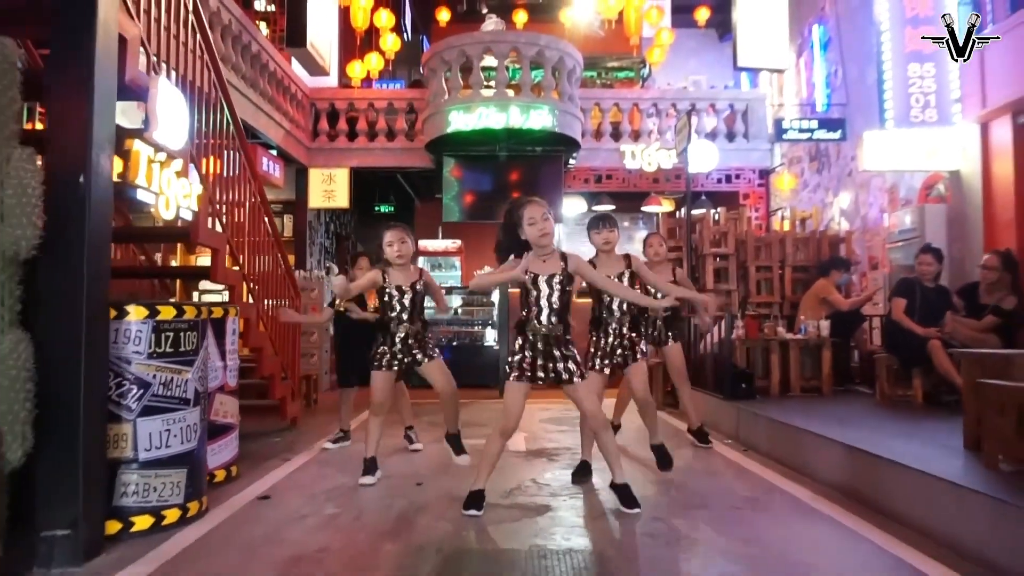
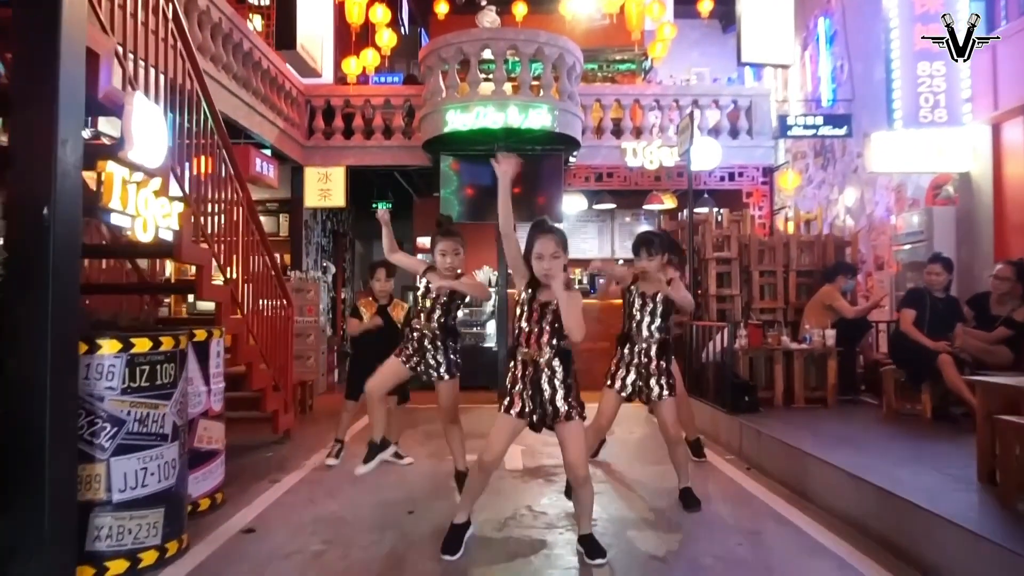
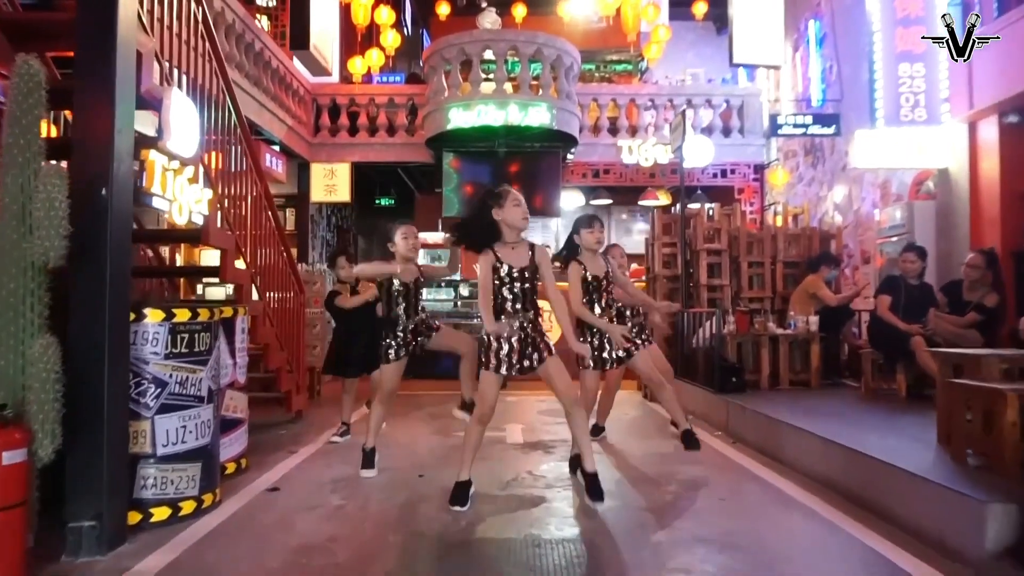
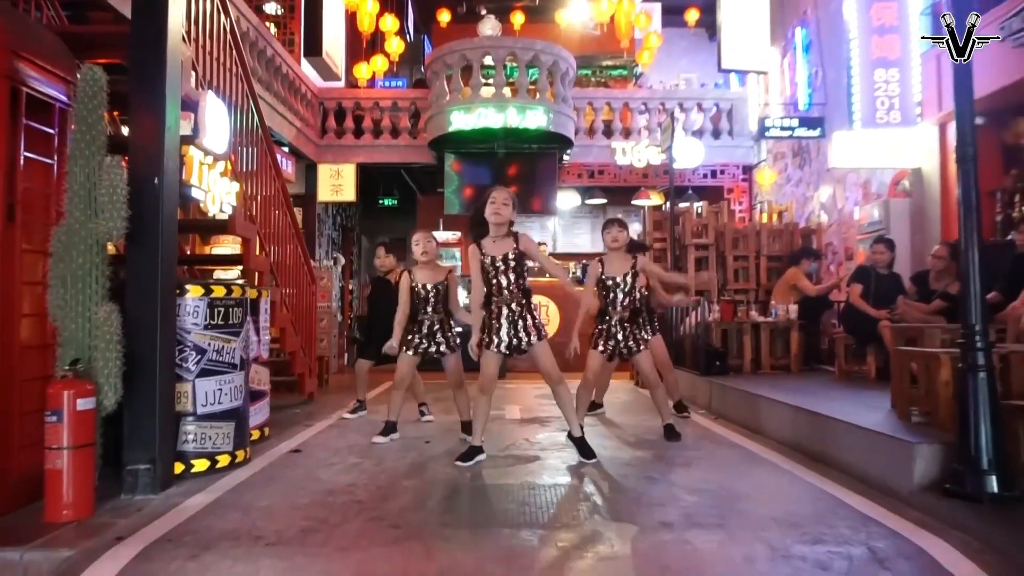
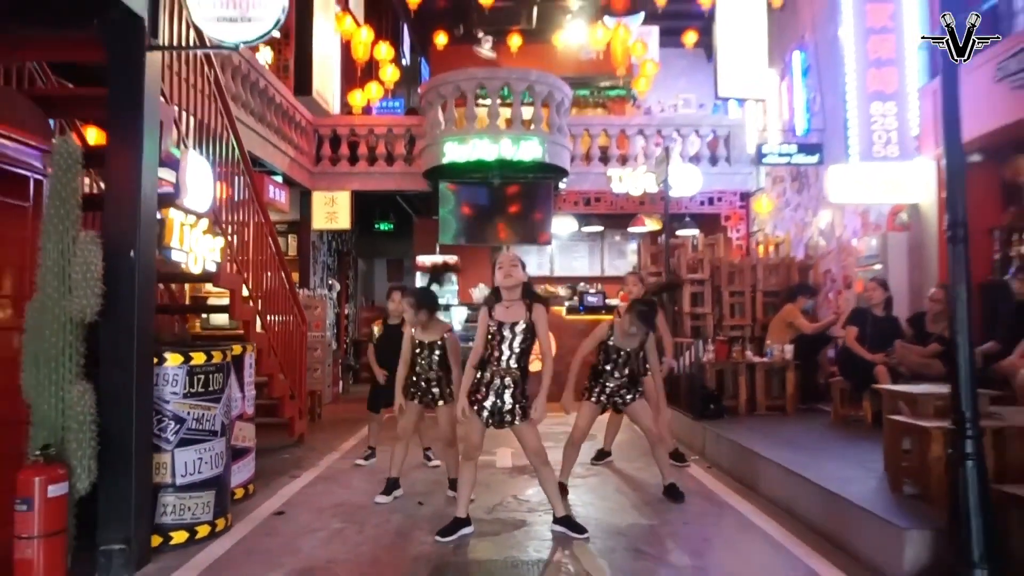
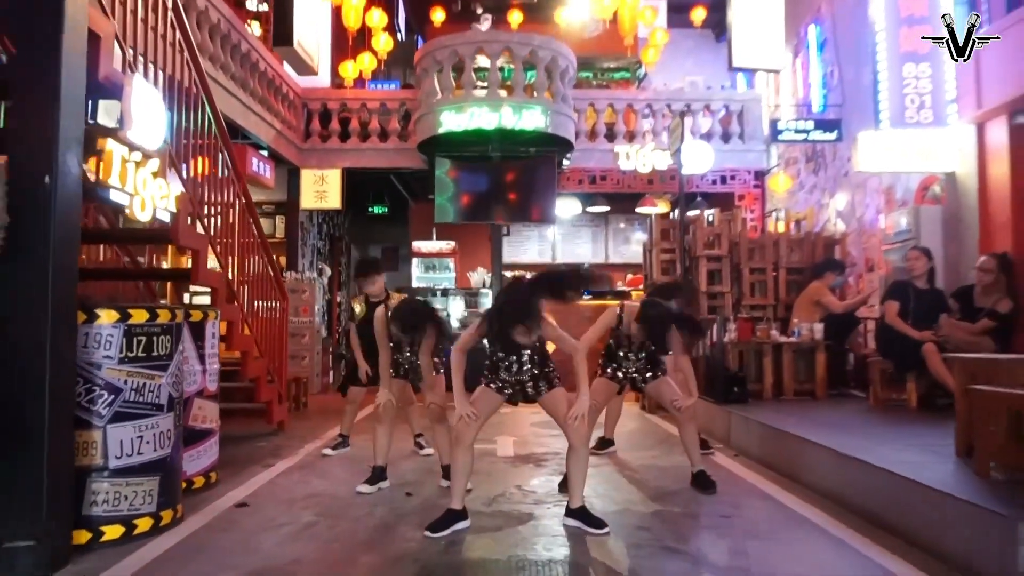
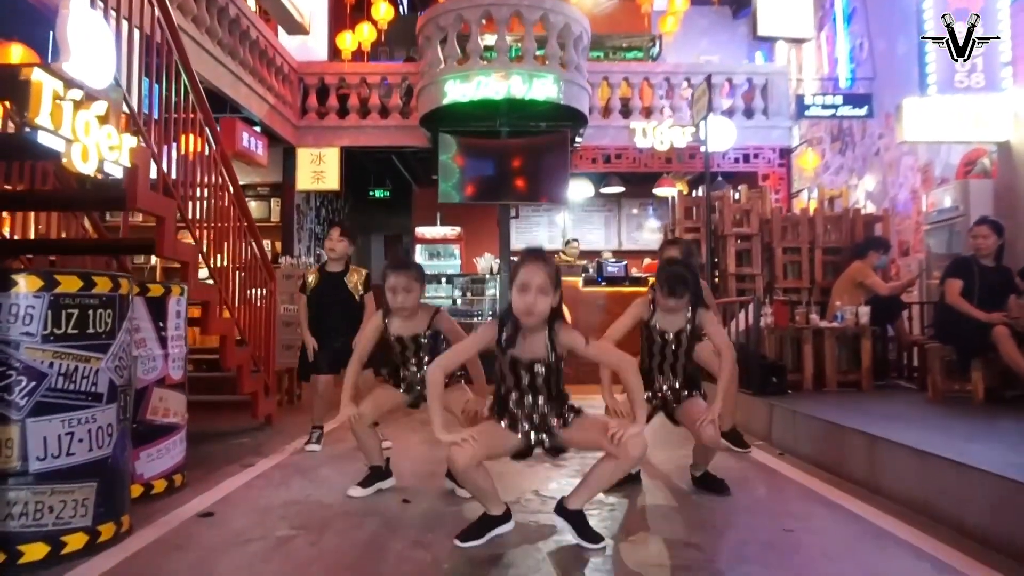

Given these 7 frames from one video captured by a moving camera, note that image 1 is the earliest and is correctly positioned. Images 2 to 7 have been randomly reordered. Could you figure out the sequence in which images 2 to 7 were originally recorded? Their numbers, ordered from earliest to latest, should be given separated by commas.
4, 3, 2, 7, 6, 5
